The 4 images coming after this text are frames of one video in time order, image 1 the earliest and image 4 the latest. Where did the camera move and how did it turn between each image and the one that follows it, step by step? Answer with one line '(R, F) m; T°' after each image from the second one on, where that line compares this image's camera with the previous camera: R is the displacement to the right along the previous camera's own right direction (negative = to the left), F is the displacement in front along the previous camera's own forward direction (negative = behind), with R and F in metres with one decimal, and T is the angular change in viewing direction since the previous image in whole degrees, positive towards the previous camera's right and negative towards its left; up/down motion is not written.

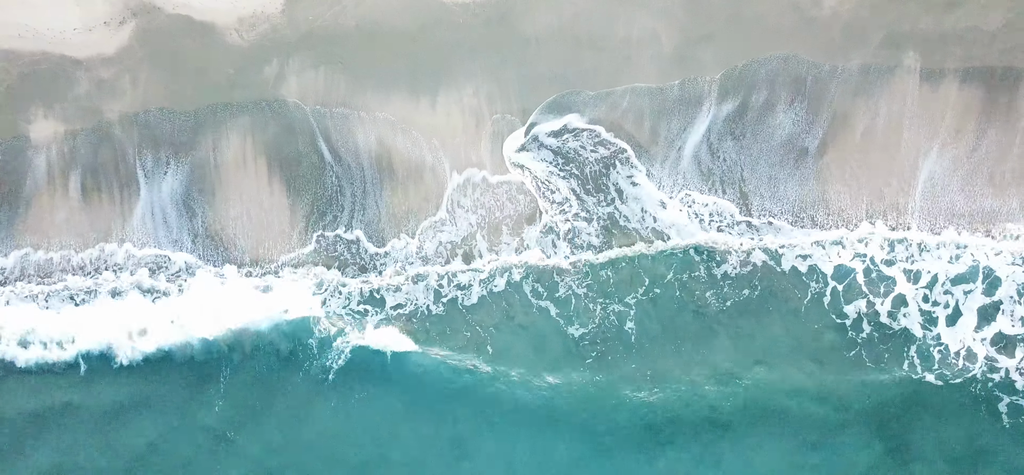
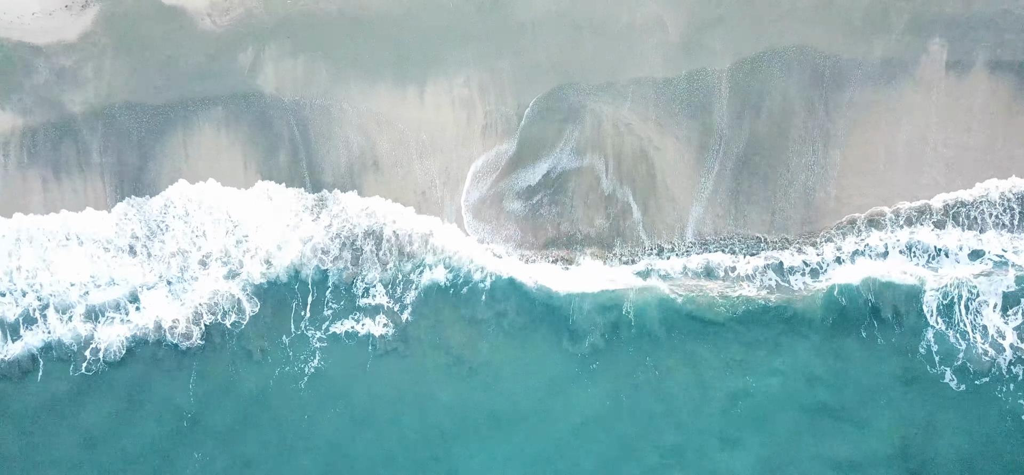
(-0.4, +3.4) m; +1°
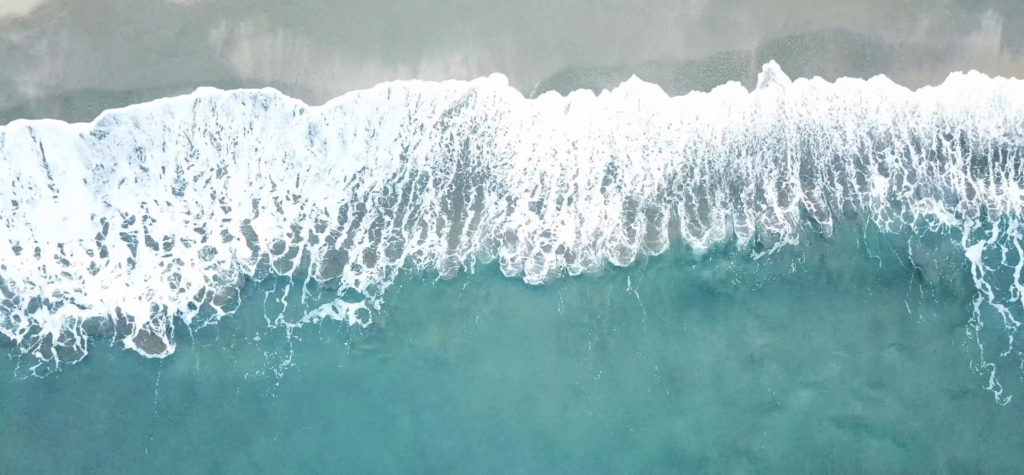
(-1.1, +4.4) m; +1°
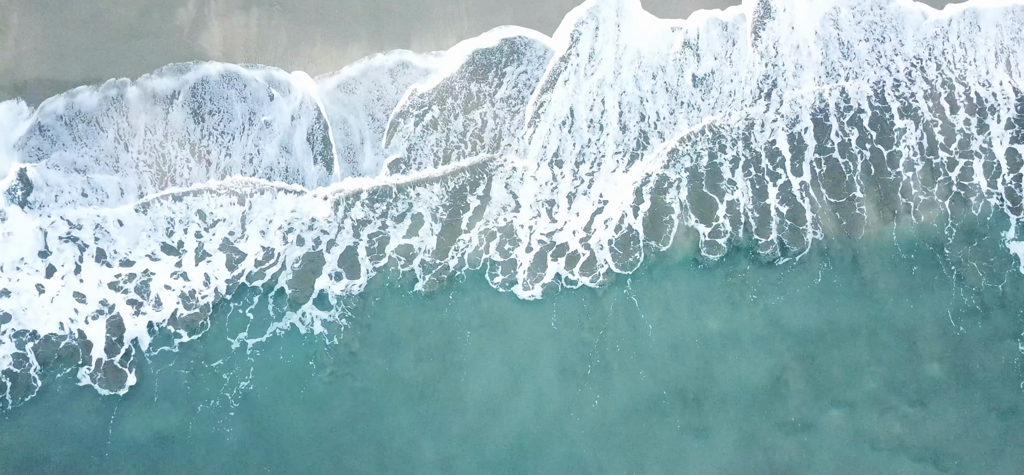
(-0.6, +4.0) m; +1°
